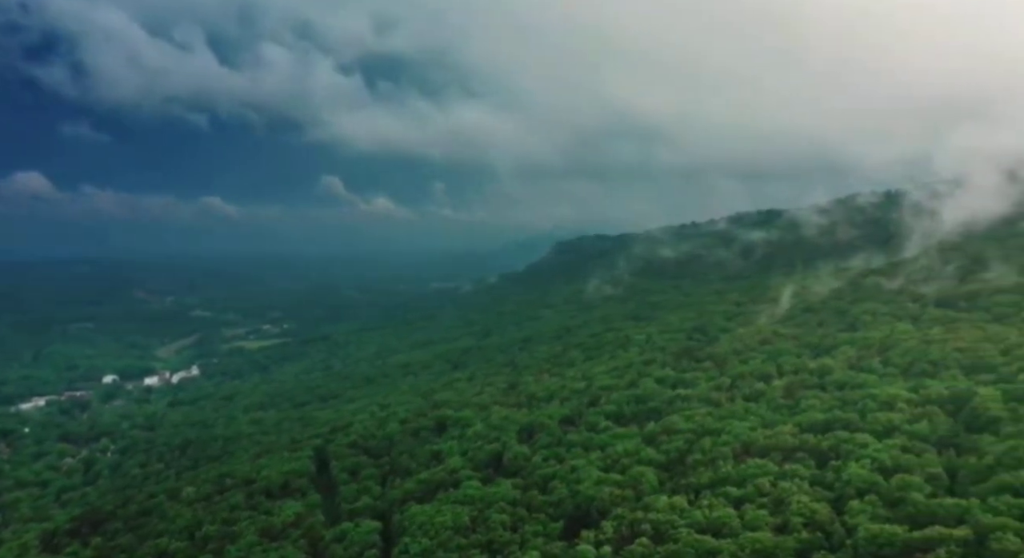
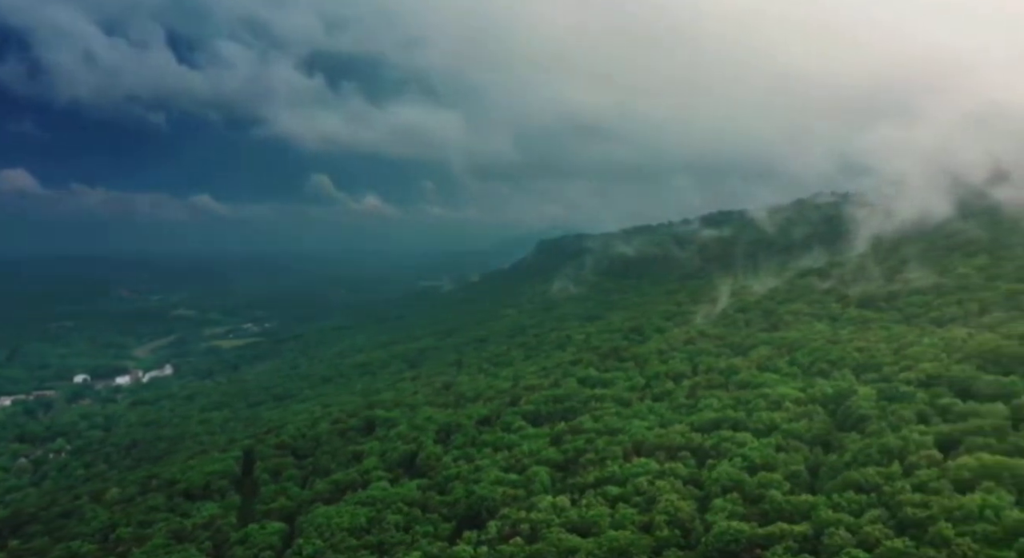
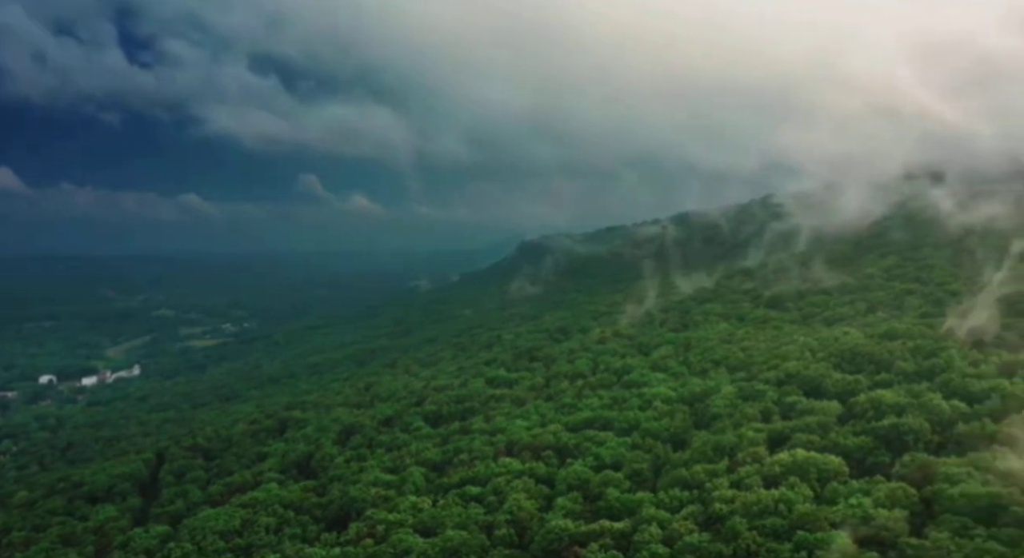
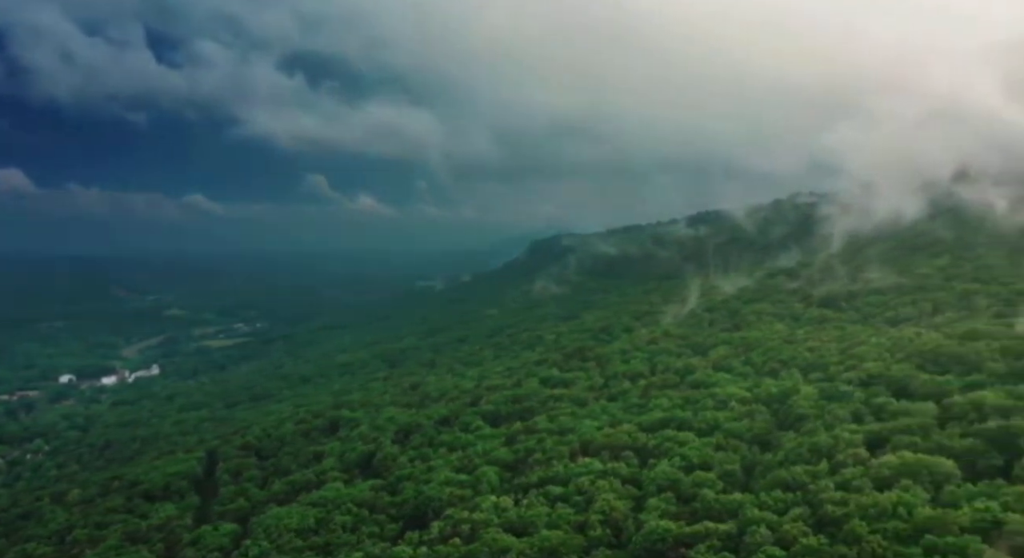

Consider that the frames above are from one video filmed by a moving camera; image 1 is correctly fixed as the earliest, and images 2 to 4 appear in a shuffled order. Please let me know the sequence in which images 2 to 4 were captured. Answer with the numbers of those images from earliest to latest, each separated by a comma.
2, 4, 3
